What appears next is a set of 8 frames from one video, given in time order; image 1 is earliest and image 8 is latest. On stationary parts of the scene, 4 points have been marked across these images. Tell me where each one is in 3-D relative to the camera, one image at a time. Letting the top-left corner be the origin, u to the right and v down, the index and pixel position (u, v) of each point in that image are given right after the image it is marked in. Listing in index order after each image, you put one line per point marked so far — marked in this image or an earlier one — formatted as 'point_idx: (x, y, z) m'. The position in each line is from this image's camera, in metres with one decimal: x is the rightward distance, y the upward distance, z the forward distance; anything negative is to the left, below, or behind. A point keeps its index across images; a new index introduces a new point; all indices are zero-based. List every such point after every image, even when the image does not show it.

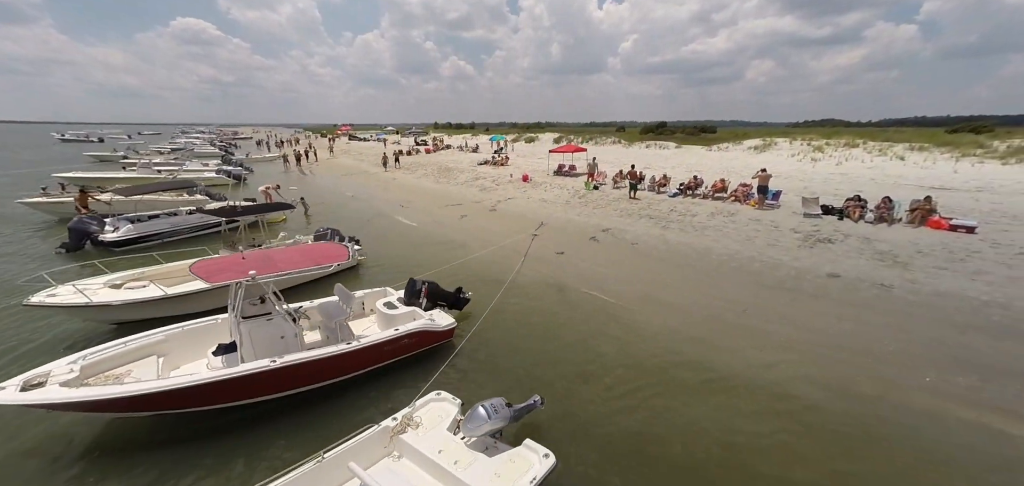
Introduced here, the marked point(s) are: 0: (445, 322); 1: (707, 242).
0: (-1.4, -1.6, +7.2) m
1: (+6.2, 0.0, +11.8) m
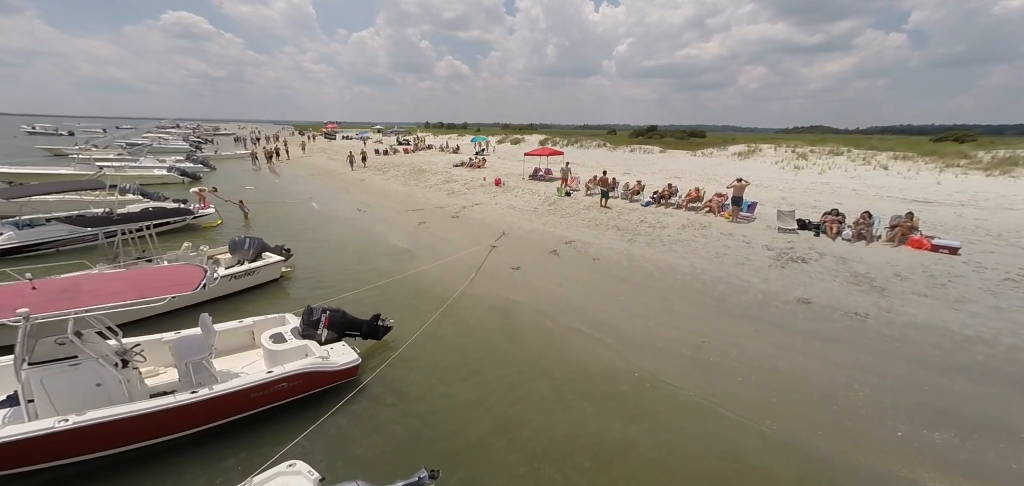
0: (-2.8, -2.0, +6.1) m
1: (+4.7, -0.4, +10.8) m
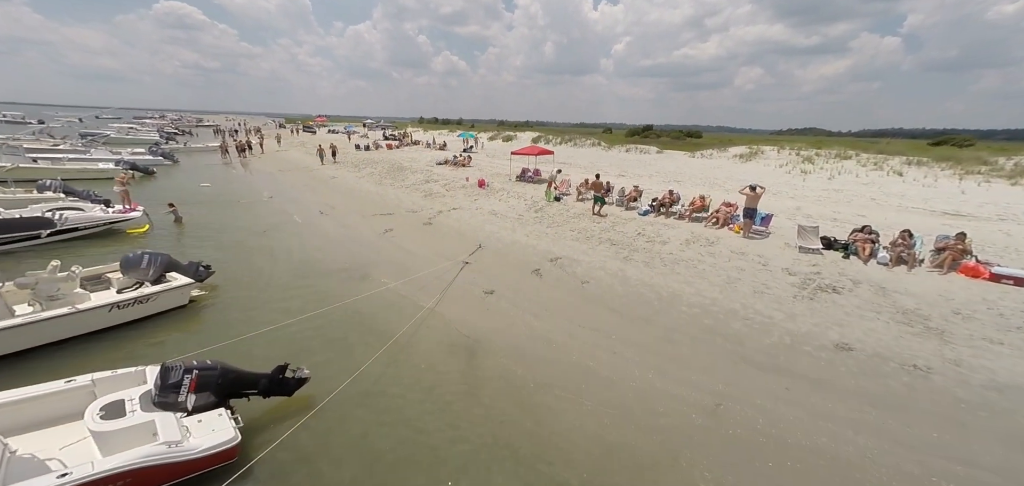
0: (-3.5, -2.4, +4.3) m
1: (+4.0, -1.0, +9.0) m
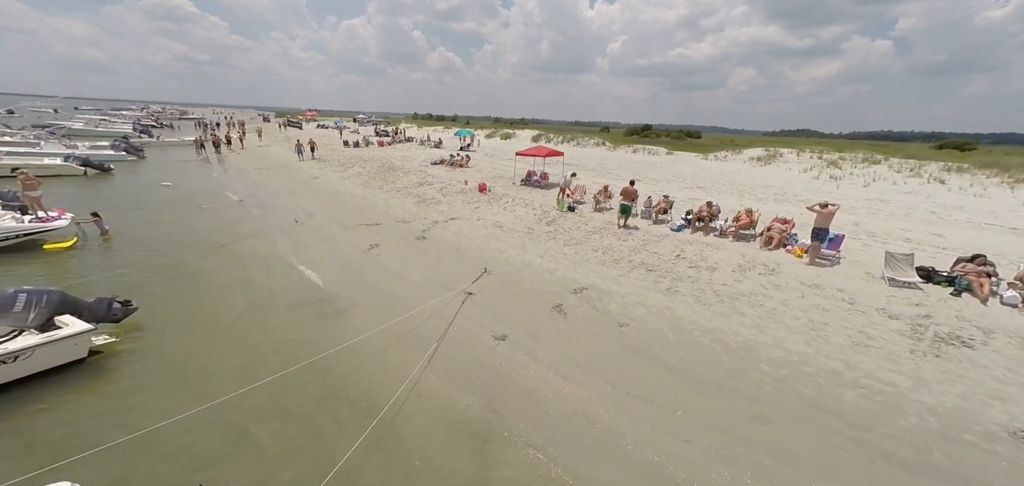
0: (-3.0, -3.0, +2.1) m
1: (+4.4, -1.6, +7.0) m
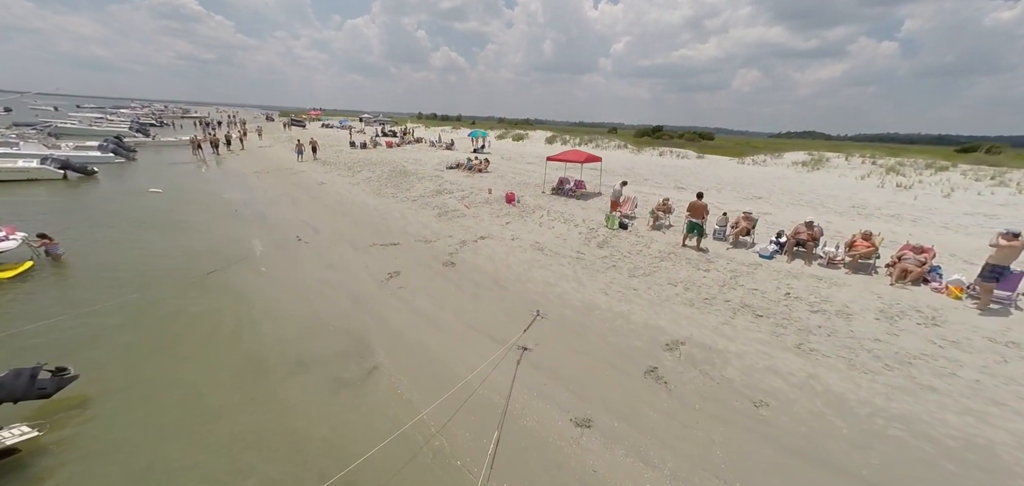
0: (-1.8, -3.7, 0.0) m
1: (+5.6, -2.3, +4.8) m
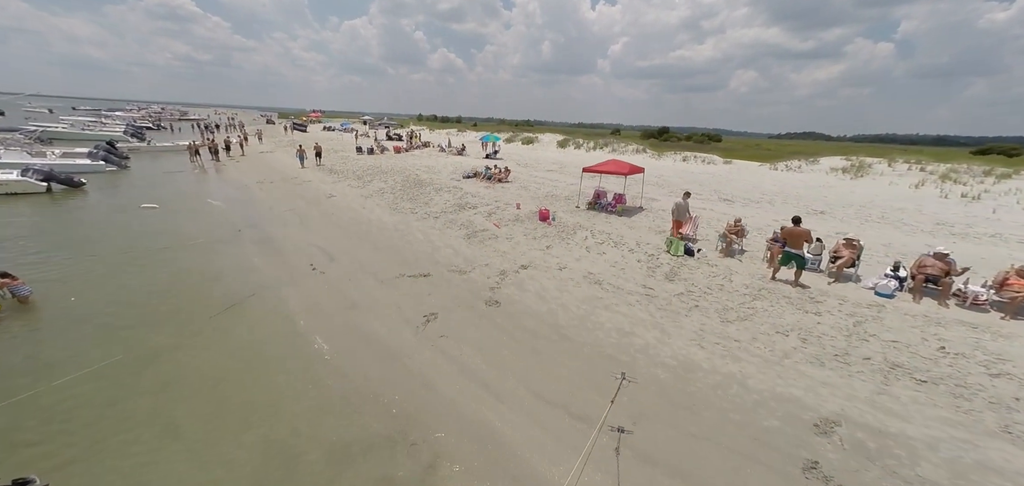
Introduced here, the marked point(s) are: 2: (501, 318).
0: (-0.4, -4.5, -1.7) m
1: (+7.0, -3.1, +3.2) m
2: (-0.2, -1.5, +8.1) m
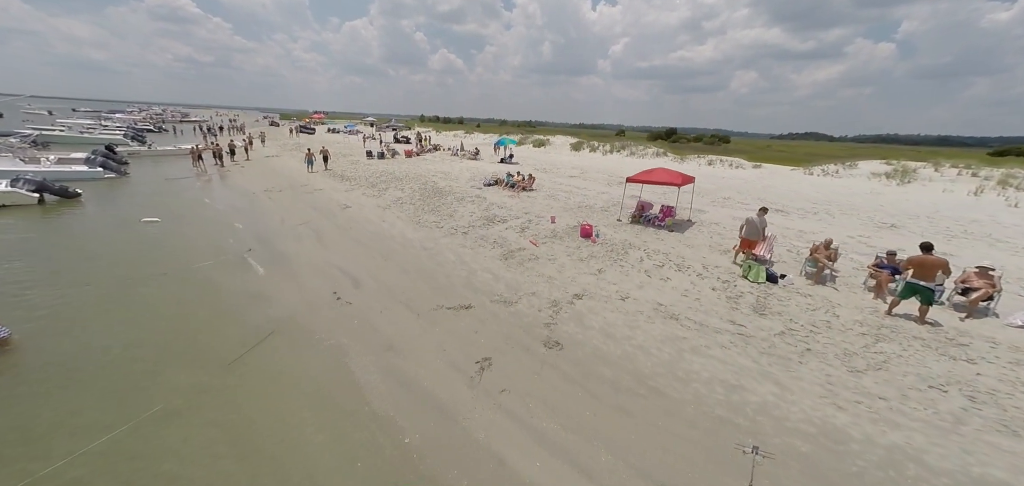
0: (+0.9, -5.1, -3.1) m
1: (+8.3, -3.7, +1.8) m
2: (+1.1, -2.1, +6.7) m
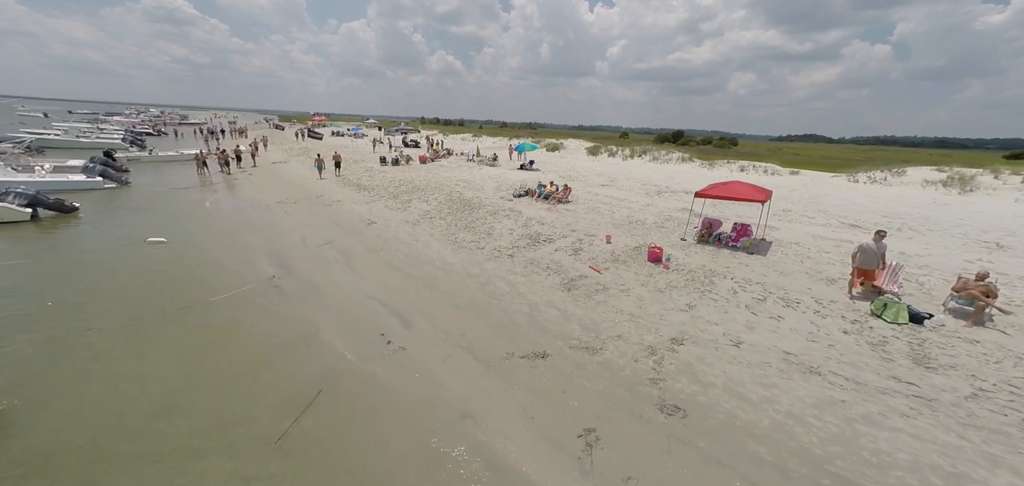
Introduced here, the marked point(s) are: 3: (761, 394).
0: (+2.6, -5.8, -4.6) m
1: (+10.1, -4.4, +0.3) m
2: (+2.8, -2.8, +5.2) m
3: (+4.0, -2.5, +5.8) m
